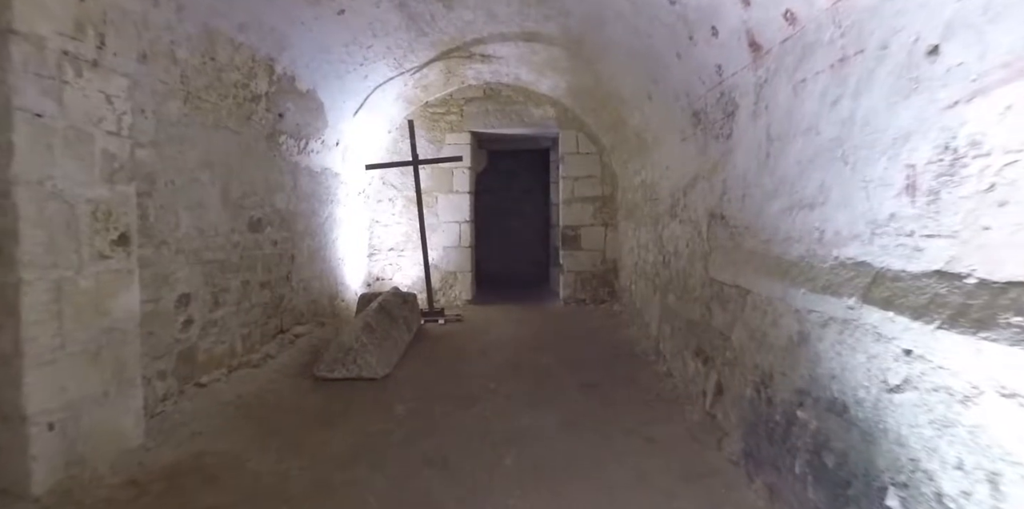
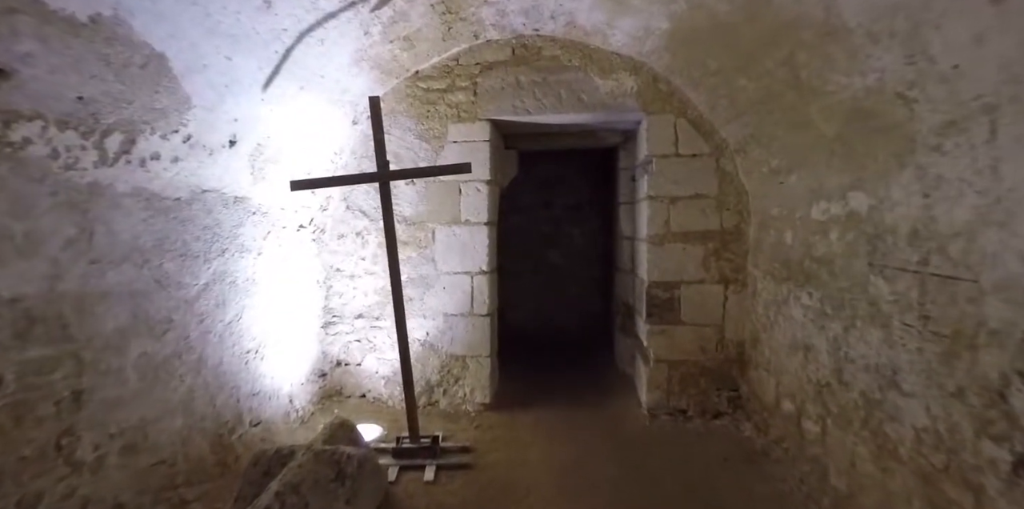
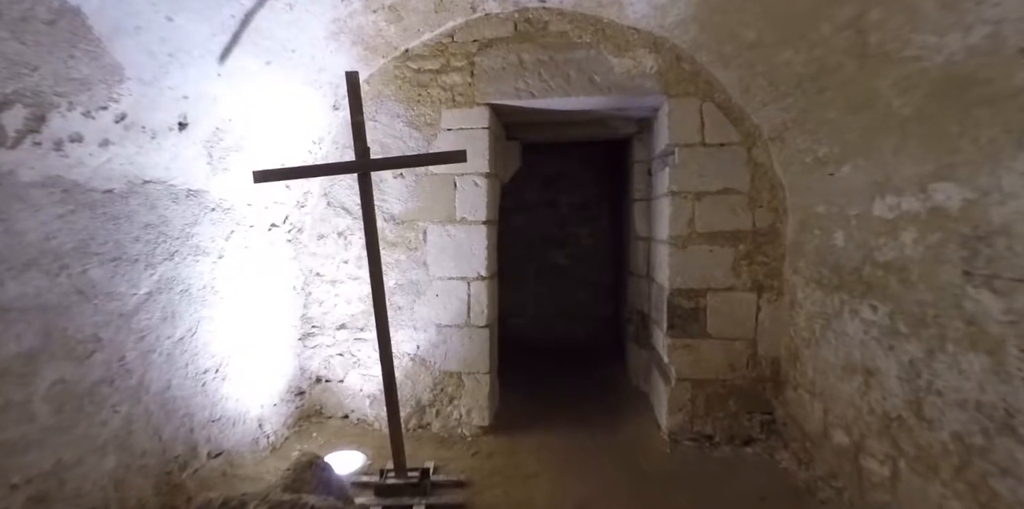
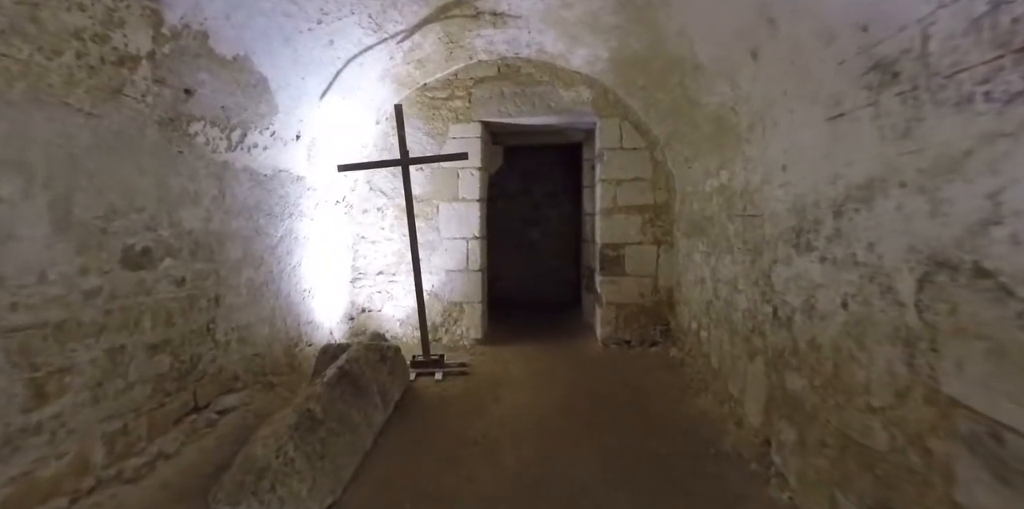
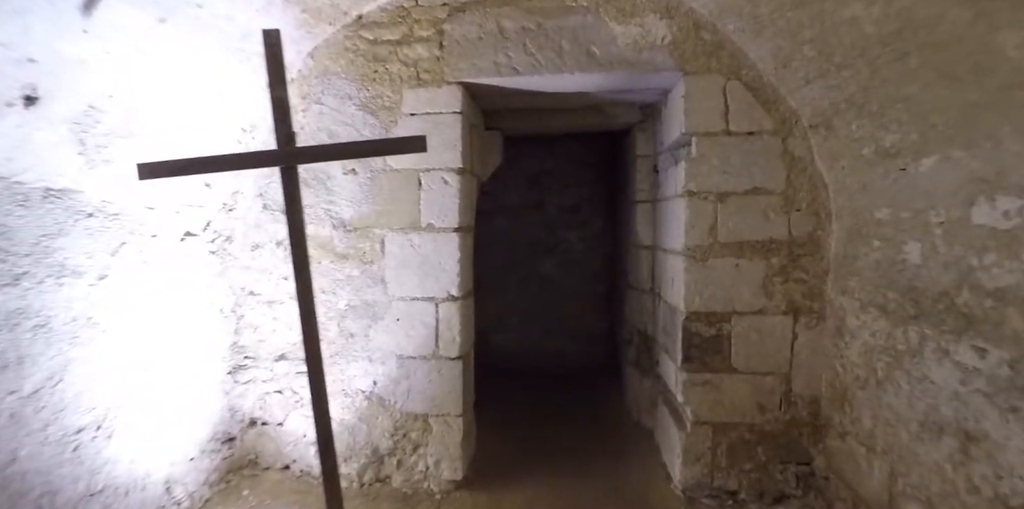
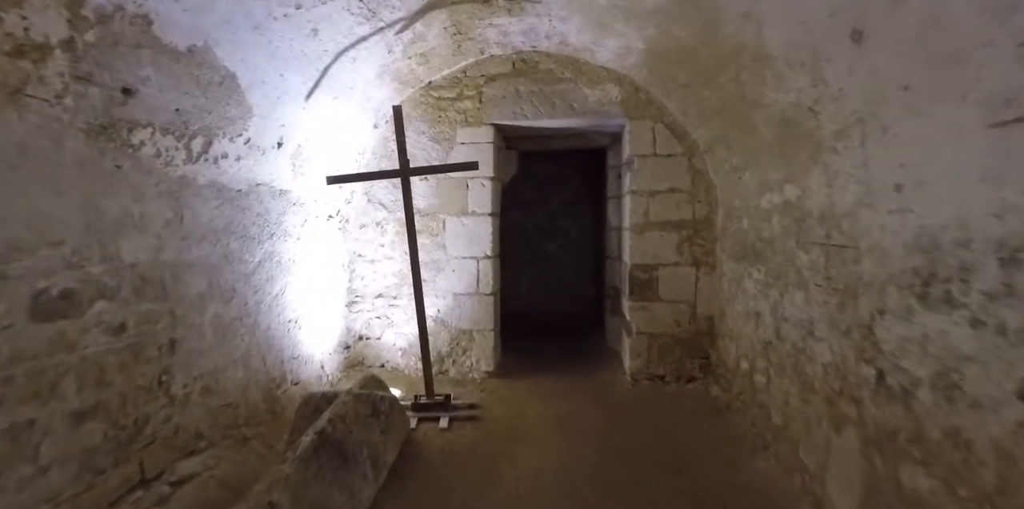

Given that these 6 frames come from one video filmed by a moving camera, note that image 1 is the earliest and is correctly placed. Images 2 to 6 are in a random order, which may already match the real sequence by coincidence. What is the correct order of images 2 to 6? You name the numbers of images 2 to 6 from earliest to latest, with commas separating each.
4, 6, 2, 3, 5
